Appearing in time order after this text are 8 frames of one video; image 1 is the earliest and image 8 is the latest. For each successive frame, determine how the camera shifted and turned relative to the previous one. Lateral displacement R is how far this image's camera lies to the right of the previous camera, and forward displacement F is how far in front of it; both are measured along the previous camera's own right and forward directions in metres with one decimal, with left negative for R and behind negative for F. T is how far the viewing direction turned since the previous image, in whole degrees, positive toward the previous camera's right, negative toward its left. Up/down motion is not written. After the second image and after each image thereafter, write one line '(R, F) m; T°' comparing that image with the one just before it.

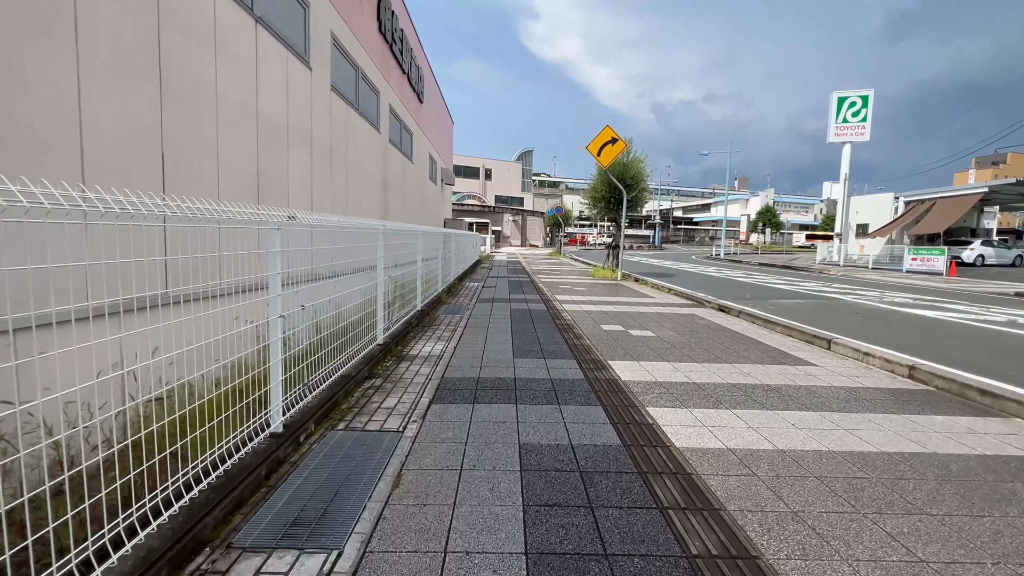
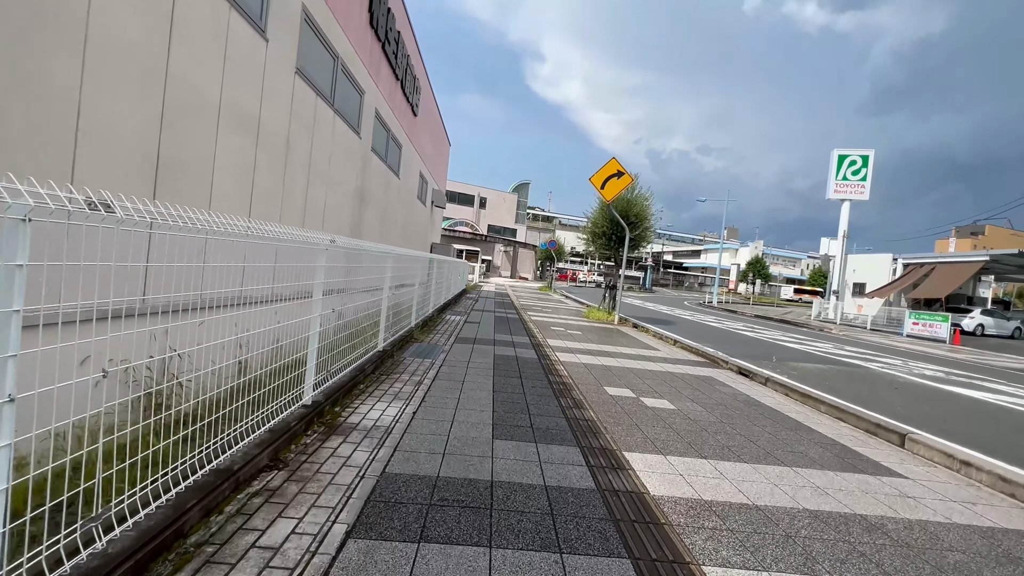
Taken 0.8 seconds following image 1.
(0.0, +1.2) m; +1°
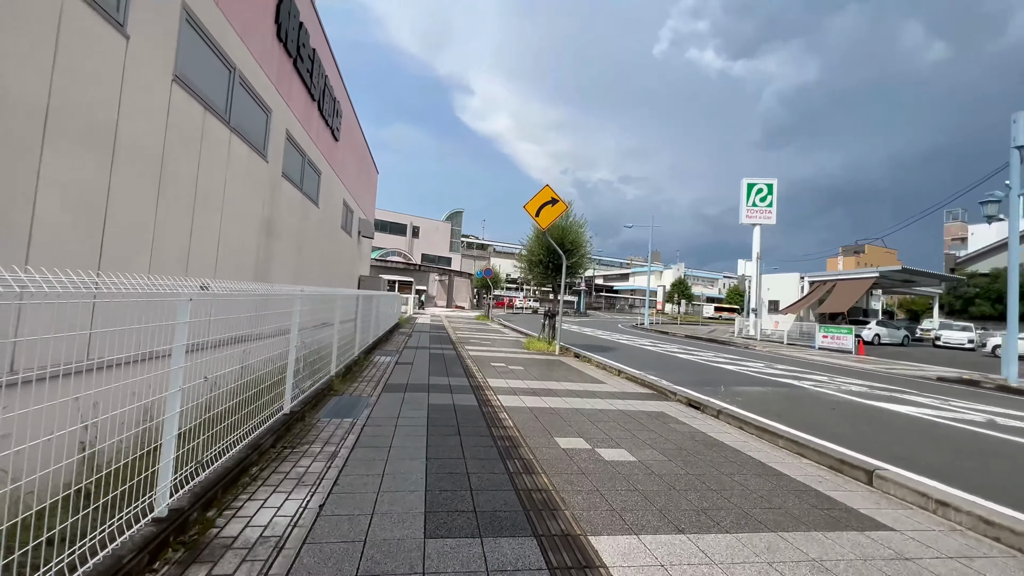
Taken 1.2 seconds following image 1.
(0.0, +0.6) m; +8°
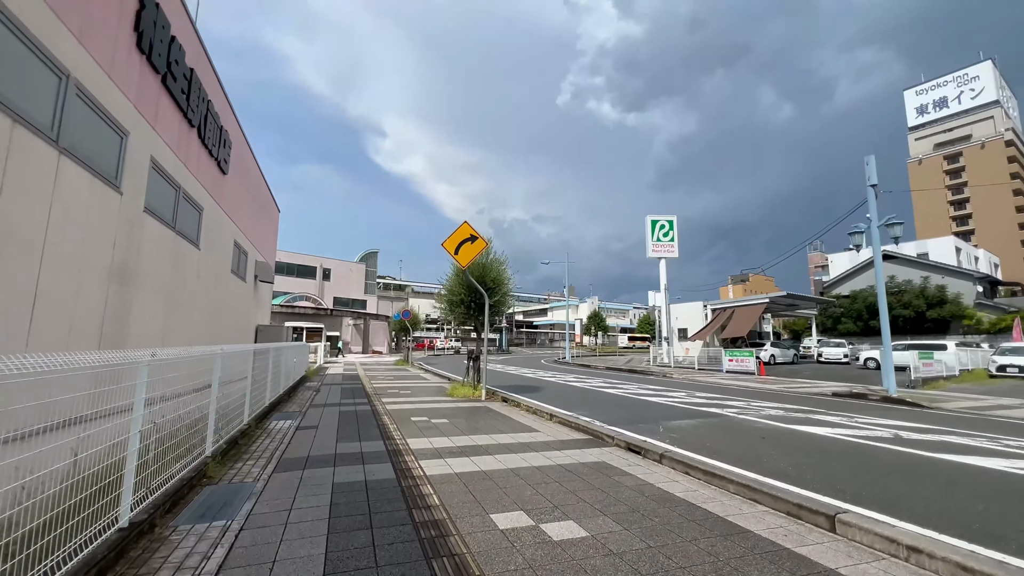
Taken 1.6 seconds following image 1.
(0.0, +0.6) m; +10°
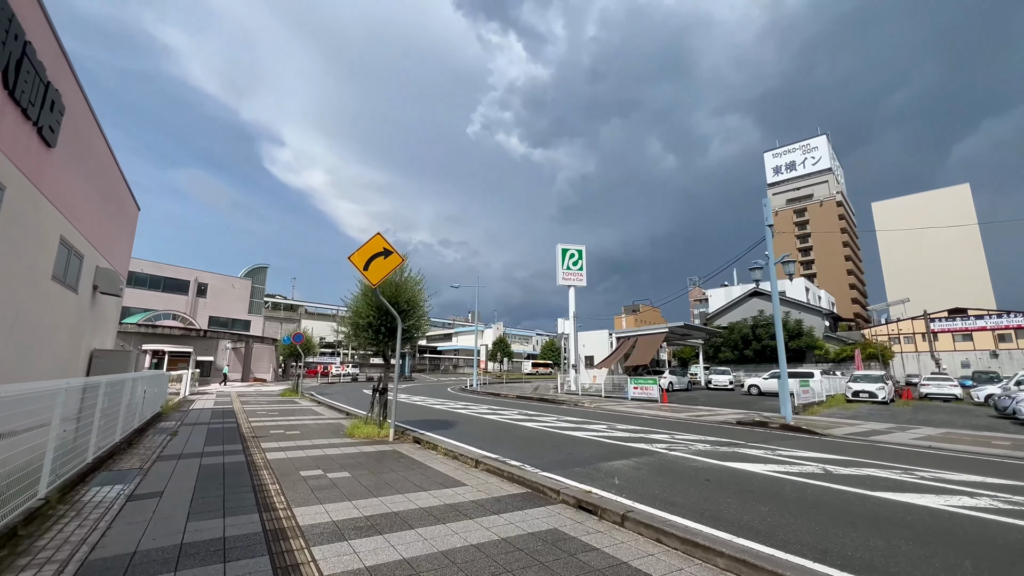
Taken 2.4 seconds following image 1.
(-0.3, +1.1) m; +12°
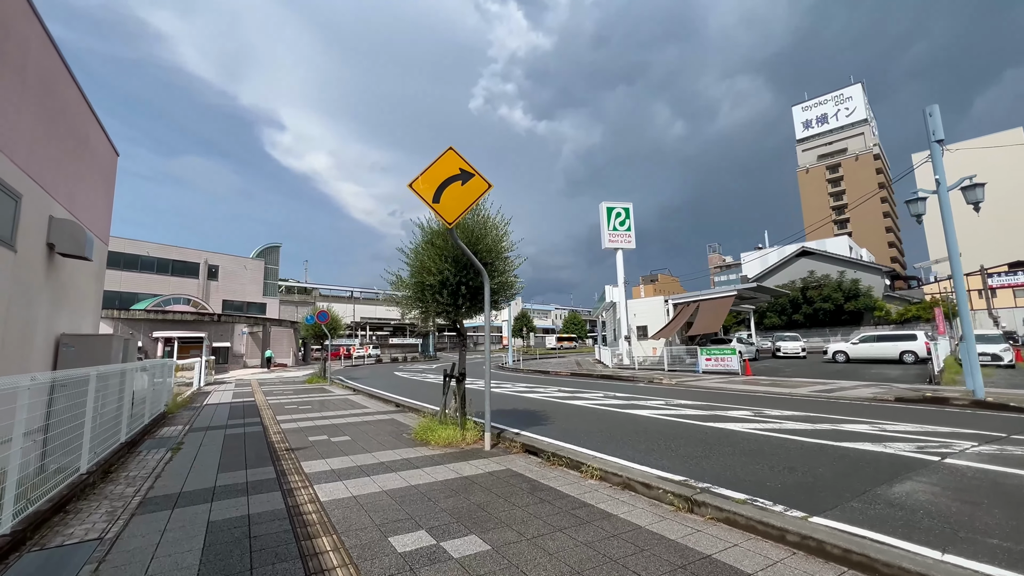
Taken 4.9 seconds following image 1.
(-2.1, +3.3) m; -1°
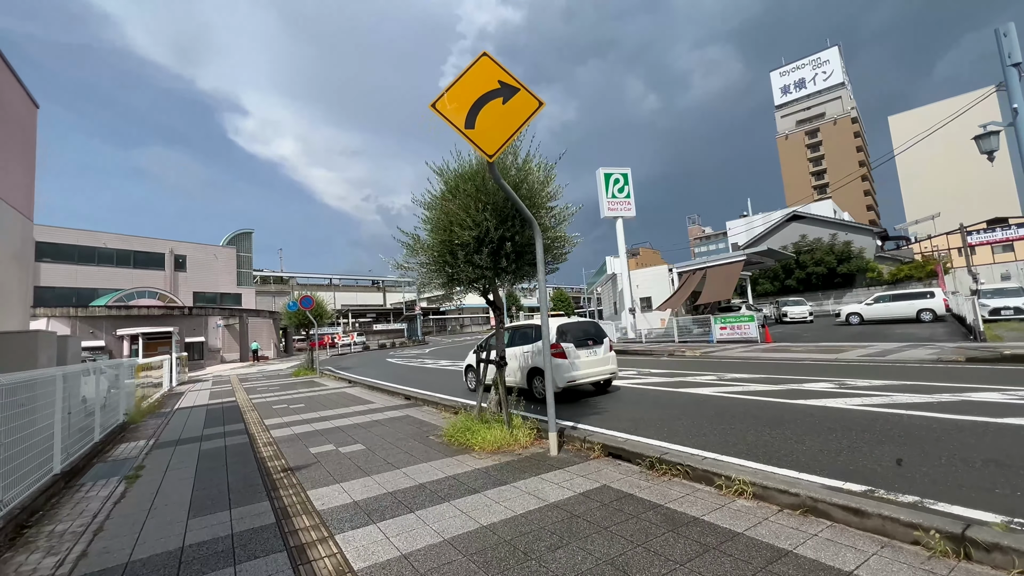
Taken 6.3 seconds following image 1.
(-1.0, +1.7) m; +2°
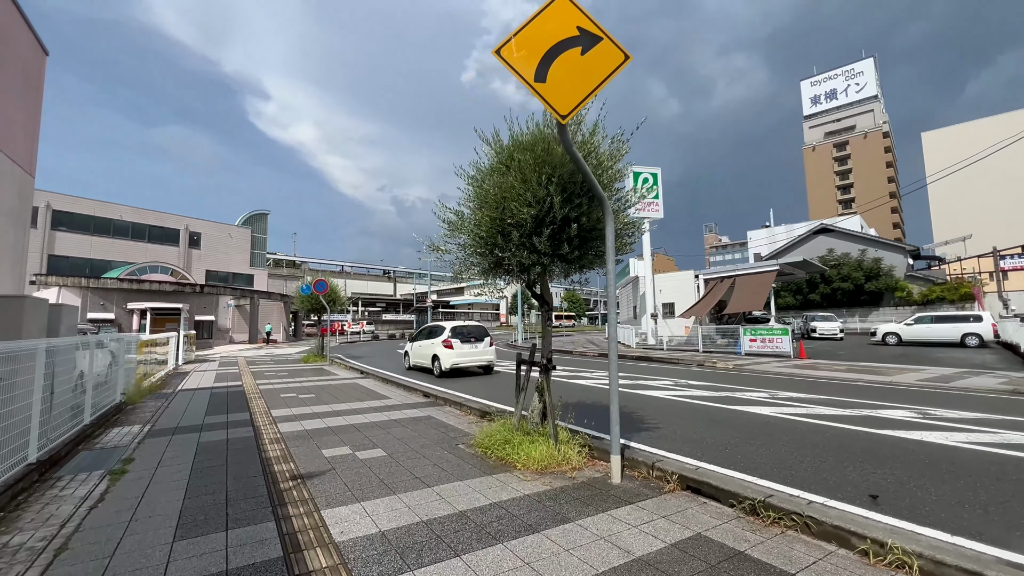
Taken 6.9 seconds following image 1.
(-0.5, +0.9) m; -1°
